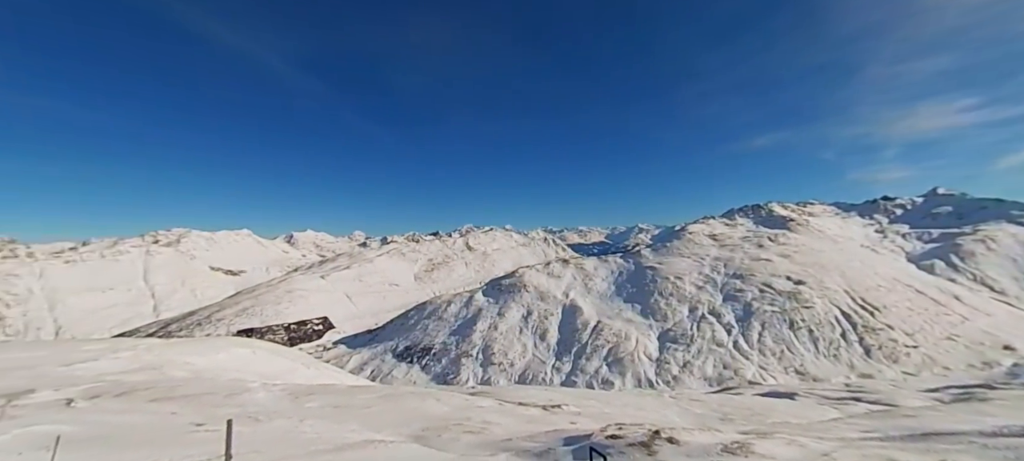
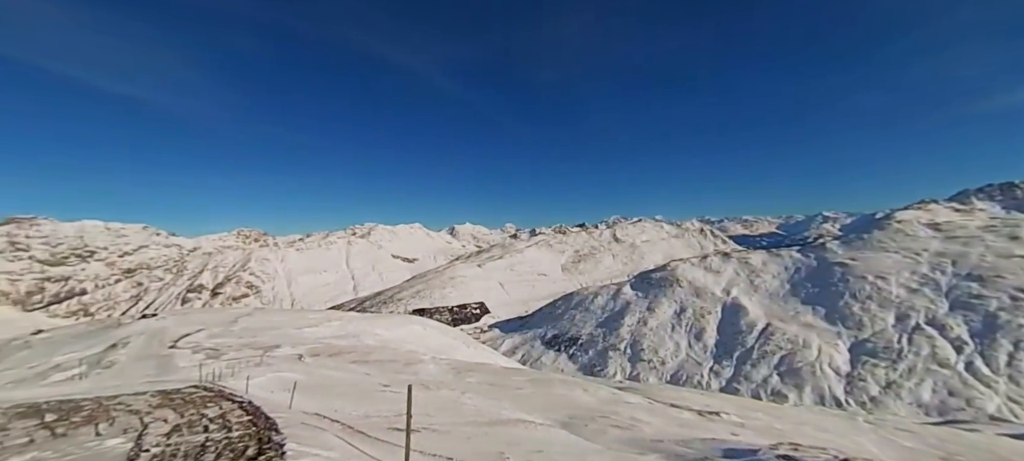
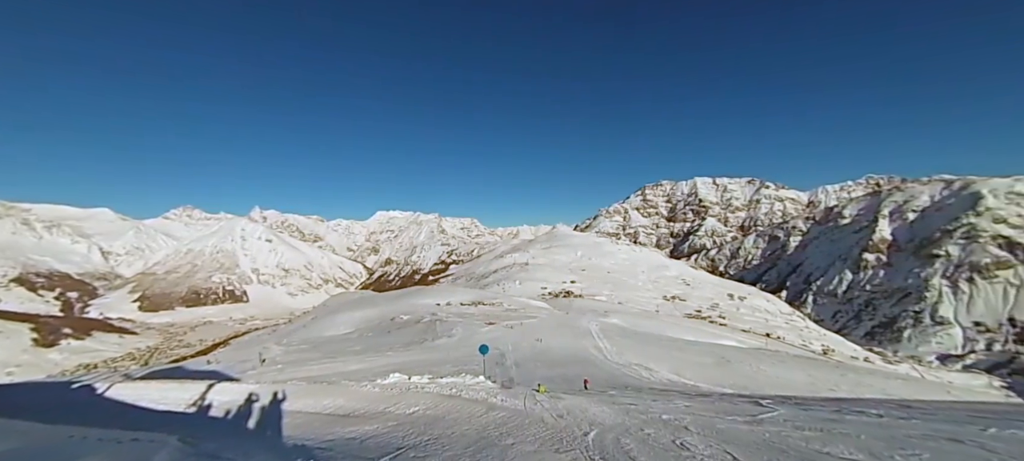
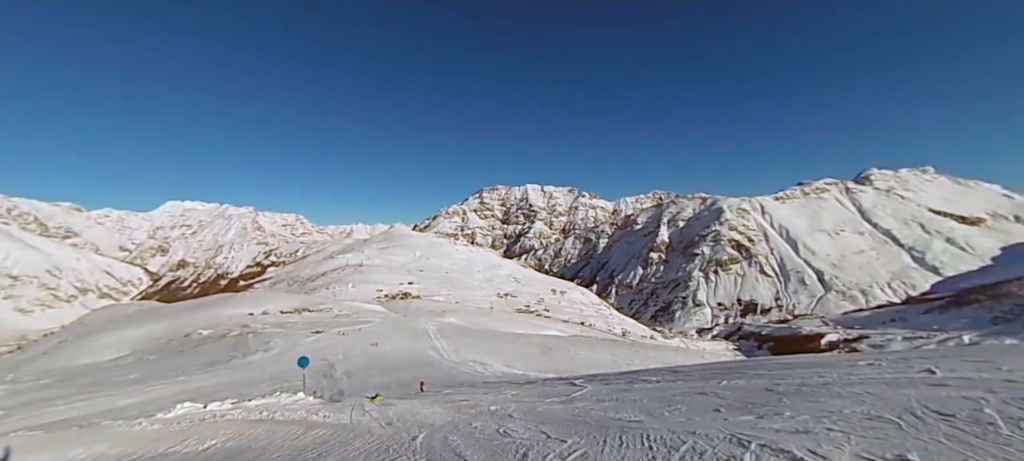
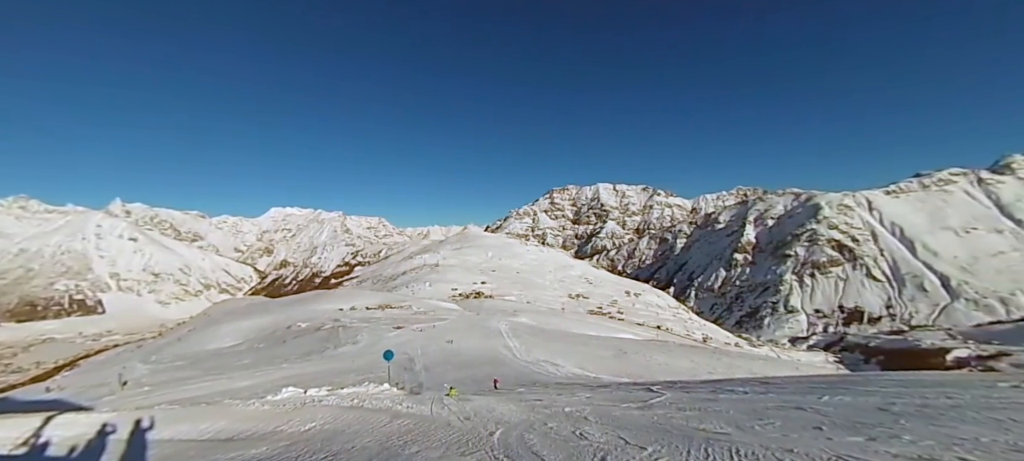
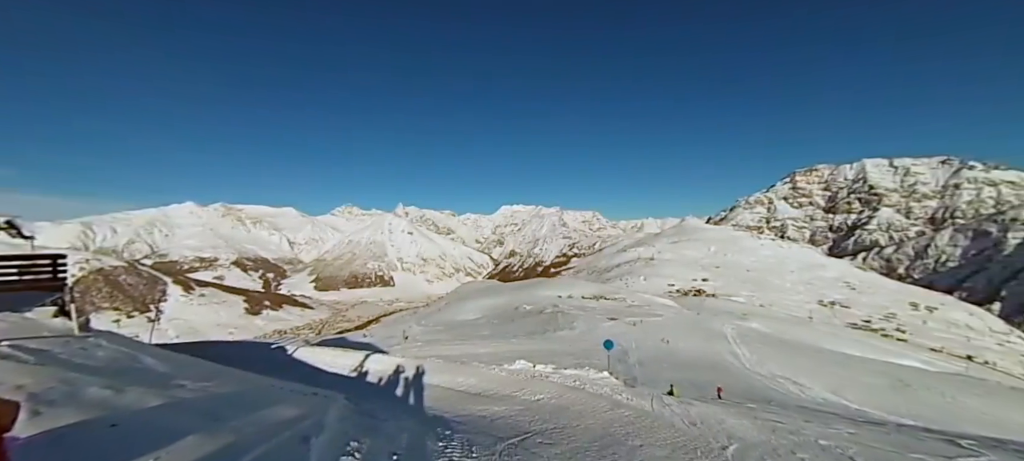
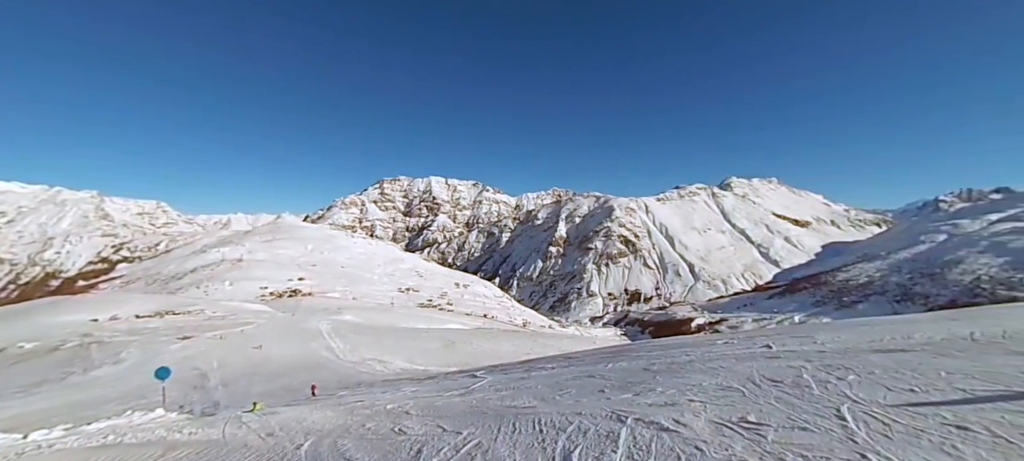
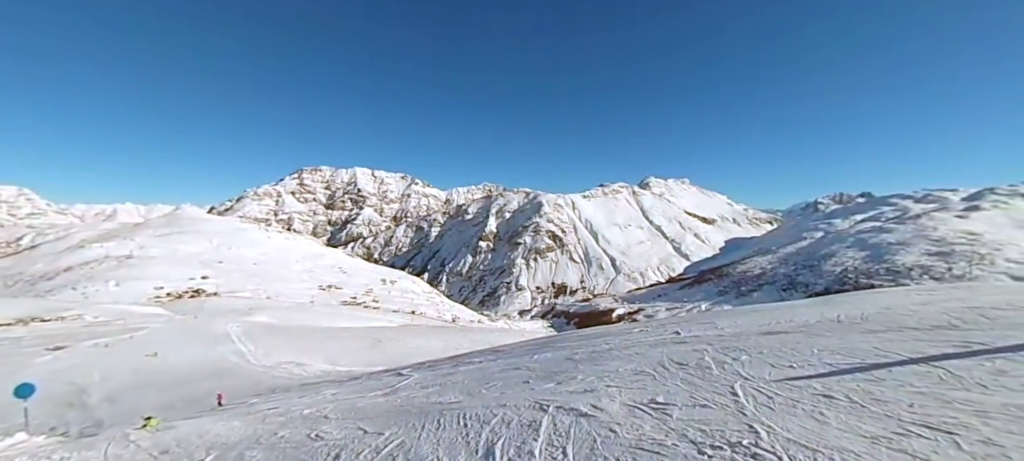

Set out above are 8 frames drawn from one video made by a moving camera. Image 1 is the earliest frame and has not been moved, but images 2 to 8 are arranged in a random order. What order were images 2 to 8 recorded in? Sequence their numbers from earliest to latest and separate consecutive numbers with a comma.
2, 6, 3, 5, 4, 7, 8
